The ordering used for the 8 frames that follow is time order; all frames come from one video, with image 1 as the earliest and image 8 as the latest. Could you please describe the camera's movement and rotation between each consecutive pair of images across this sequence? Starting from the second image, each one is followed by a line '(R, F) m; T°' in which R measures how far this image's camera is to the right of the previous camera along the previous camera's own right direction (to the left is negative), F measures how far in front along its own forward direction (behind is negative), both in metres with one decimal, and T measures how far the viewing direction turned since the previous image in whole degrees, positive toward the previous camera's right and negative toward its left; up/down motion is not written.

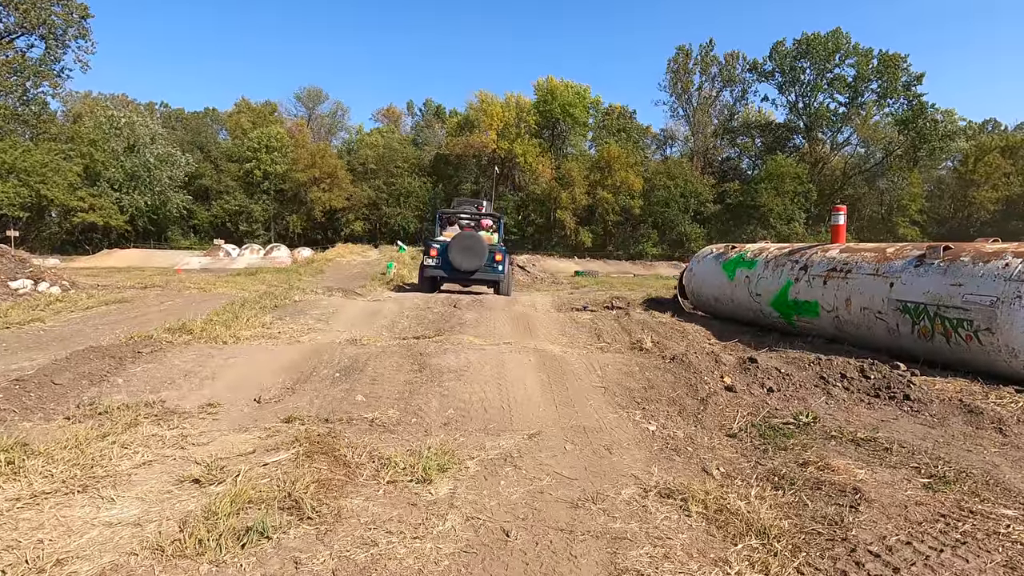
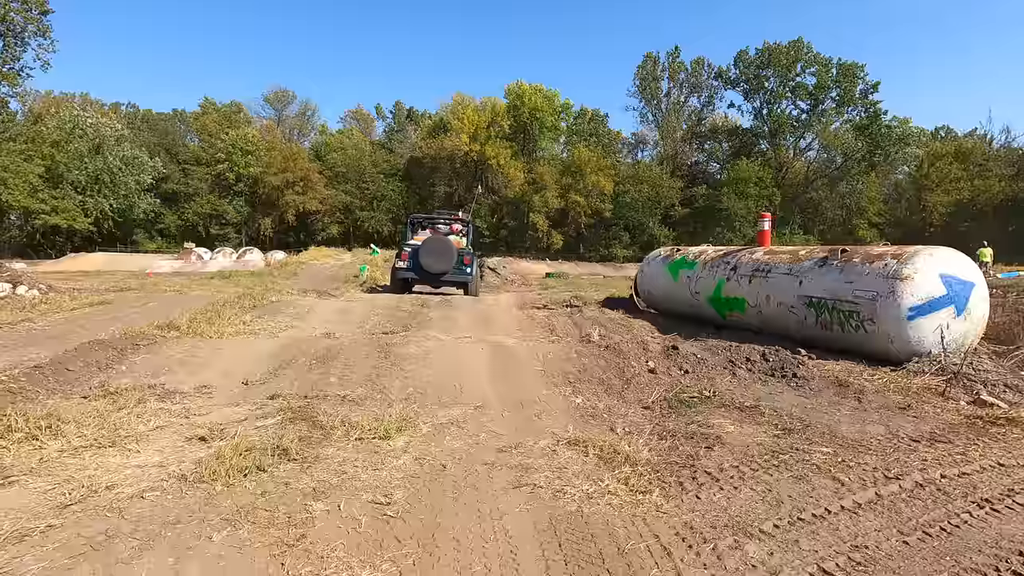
(+0.2, -0.8) m; +3°
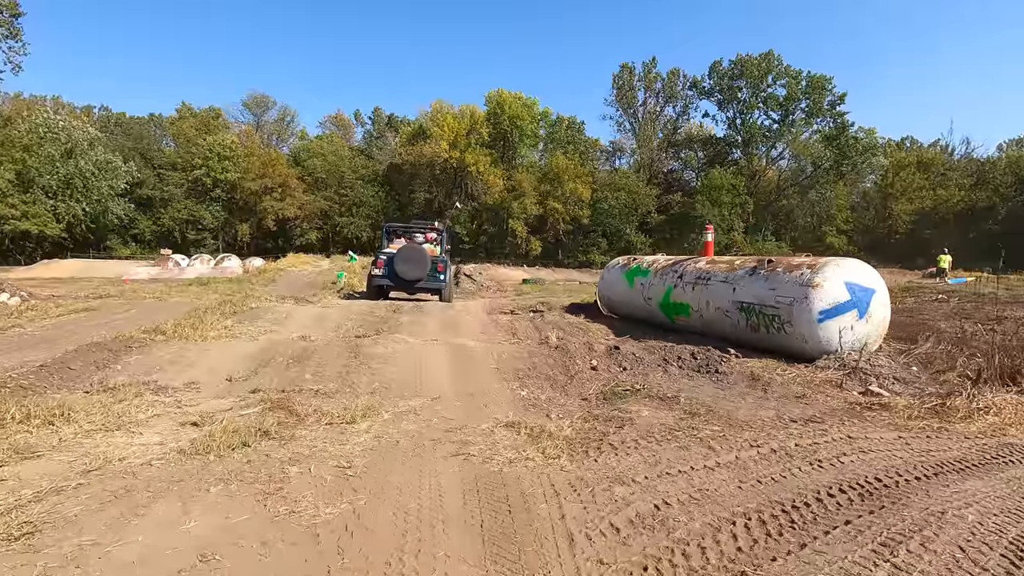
(+0.3, -0.7) m; +2°
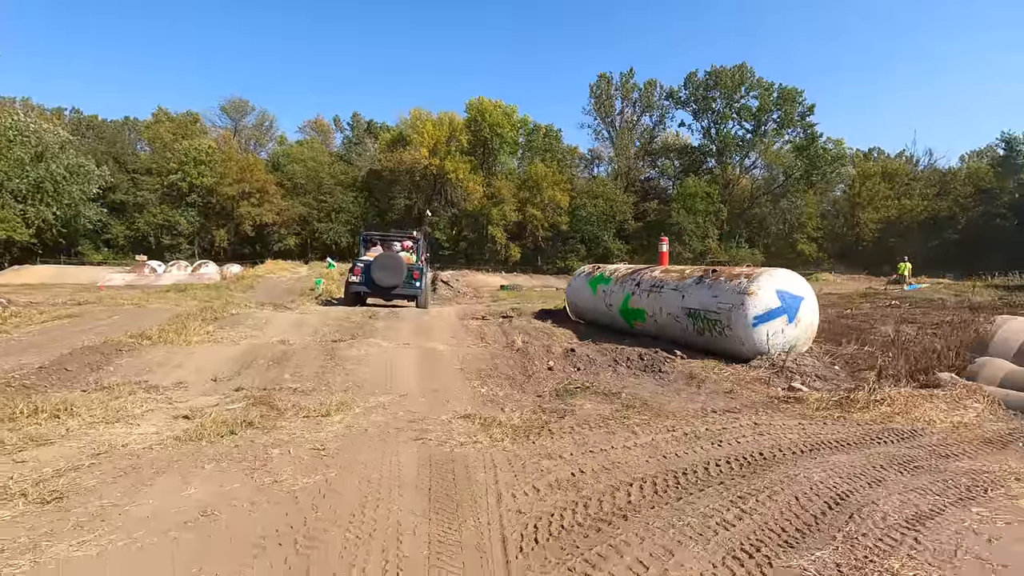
(+0.2, -0.7) m; +2°
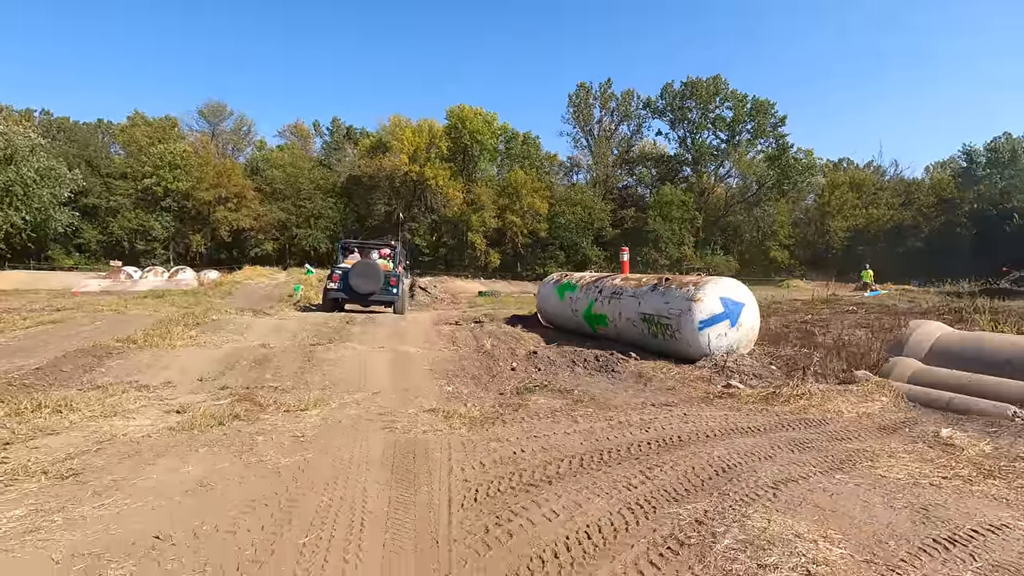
(+0.2, -0.7) m; +2°
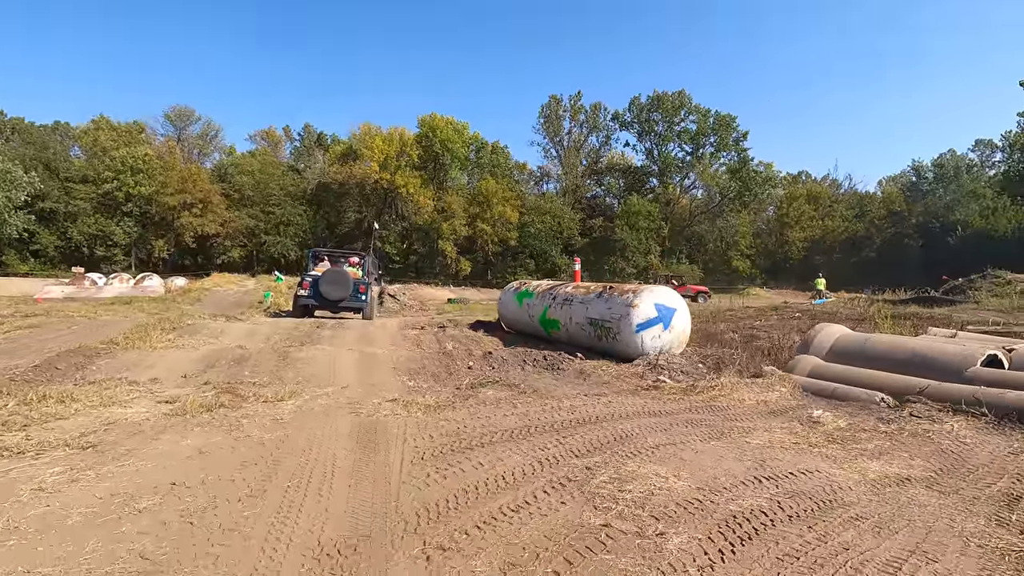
(+0.3, -1.0) m; +3°
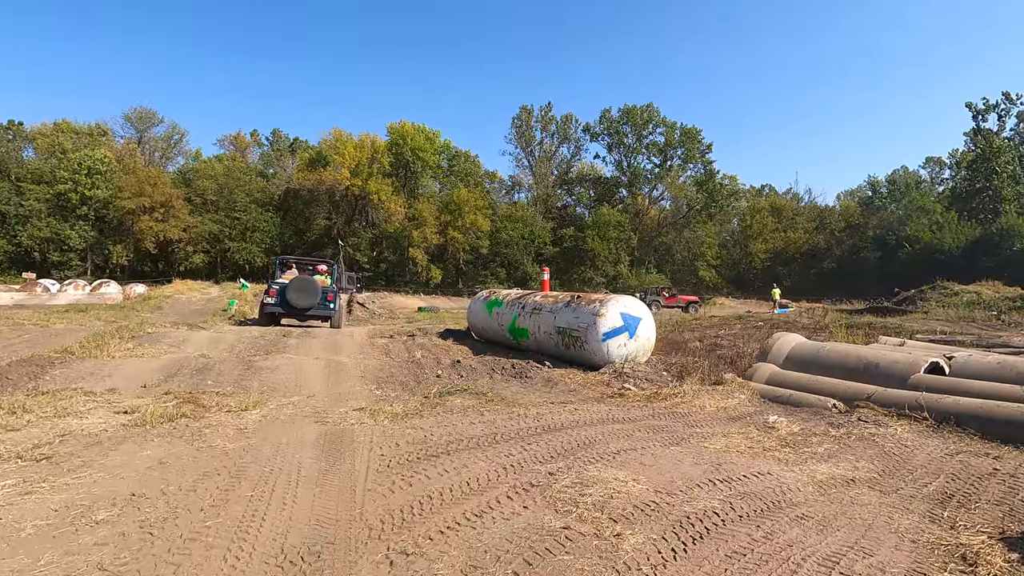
(0.0, -0.1) m; +3°
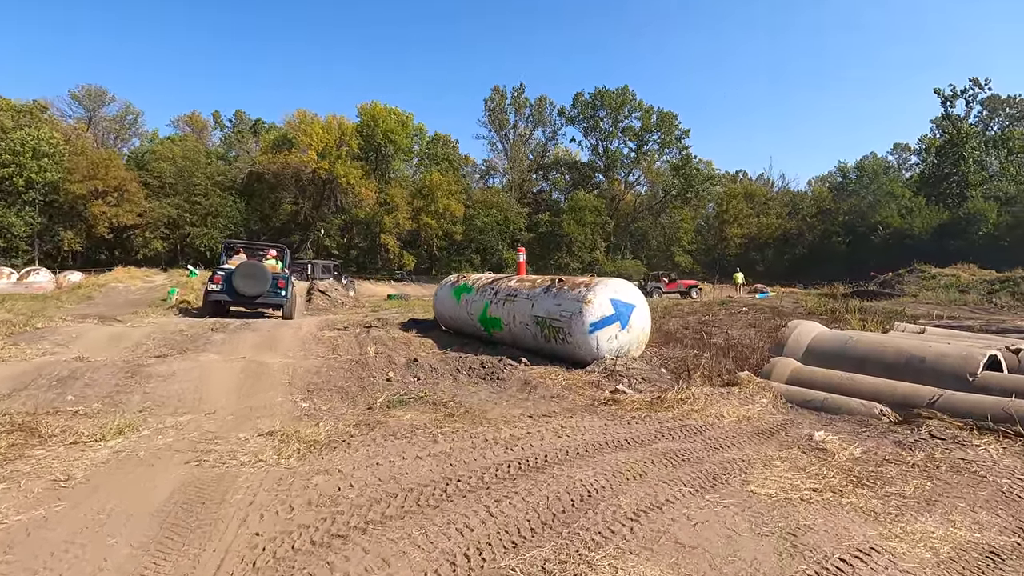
(+0.1, +1.7) m; +3°
